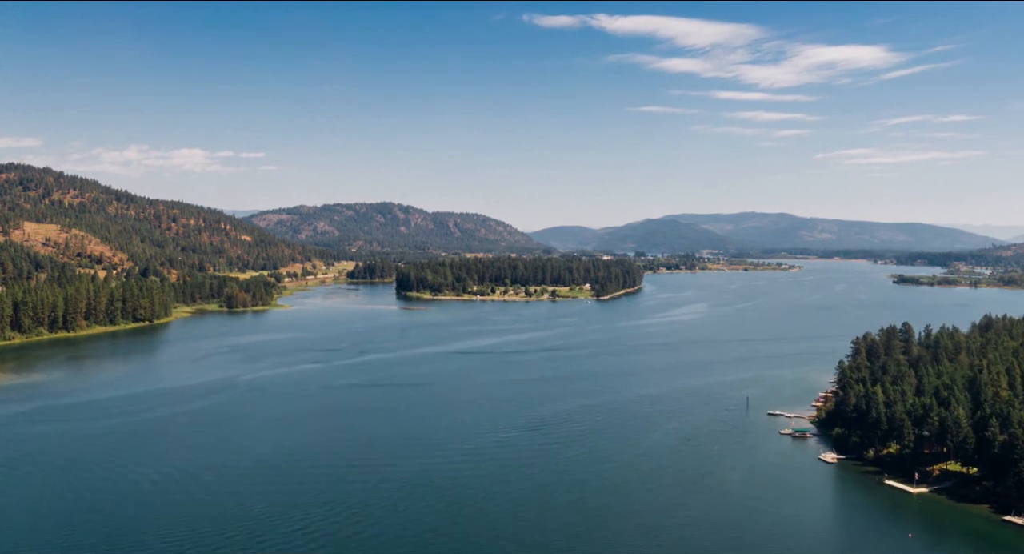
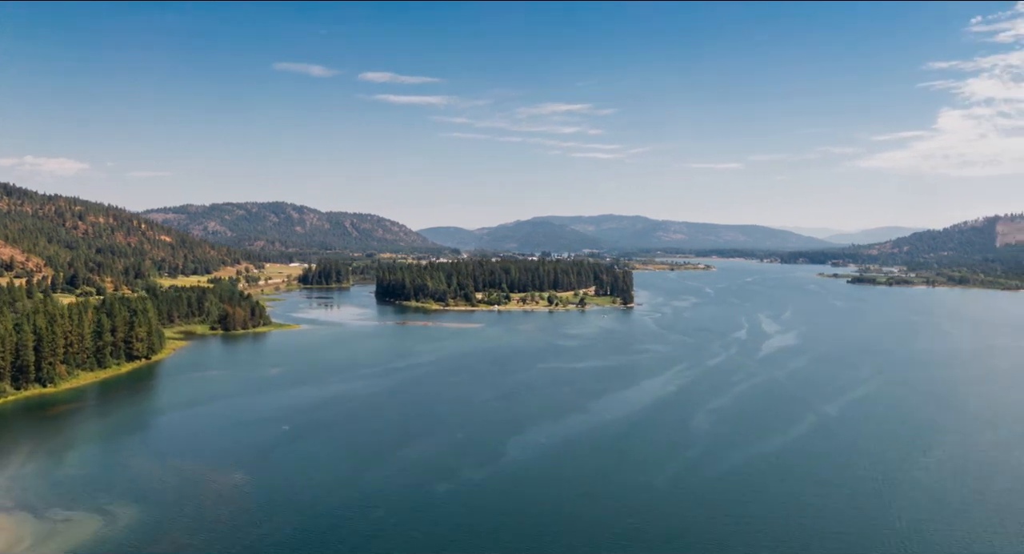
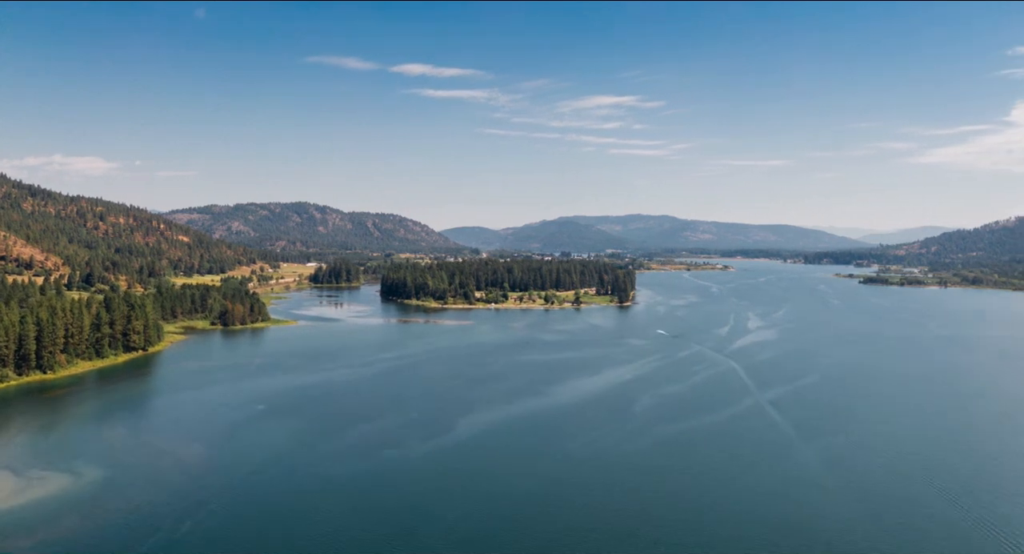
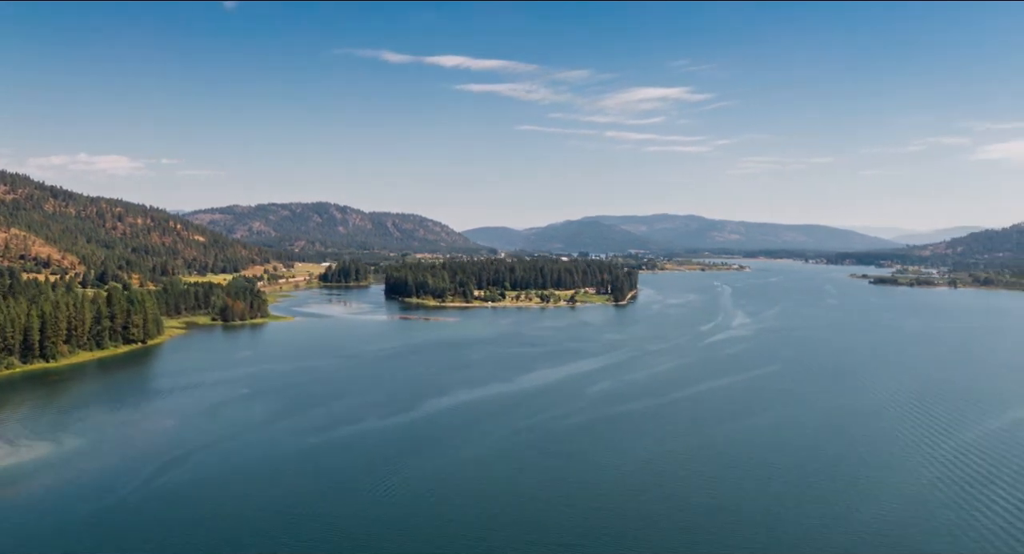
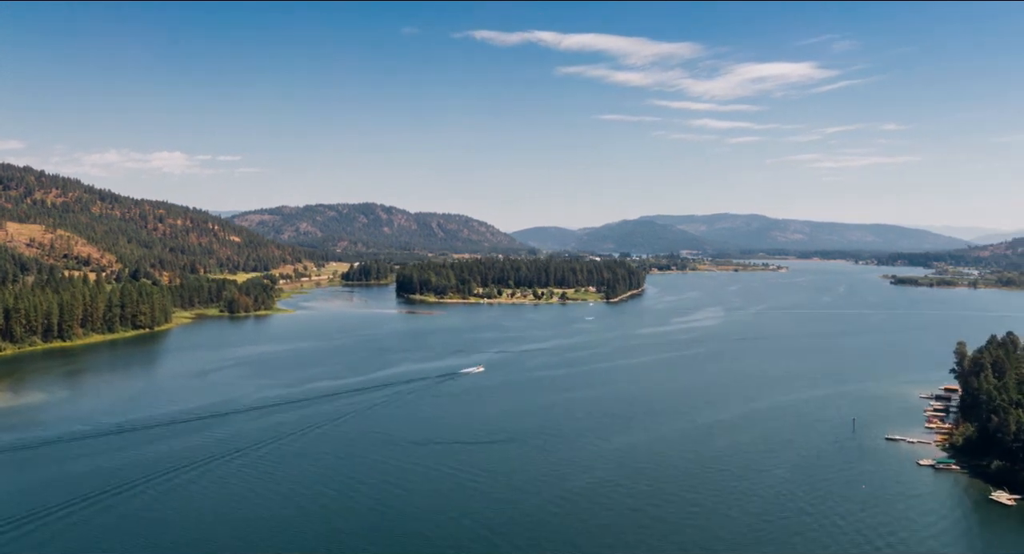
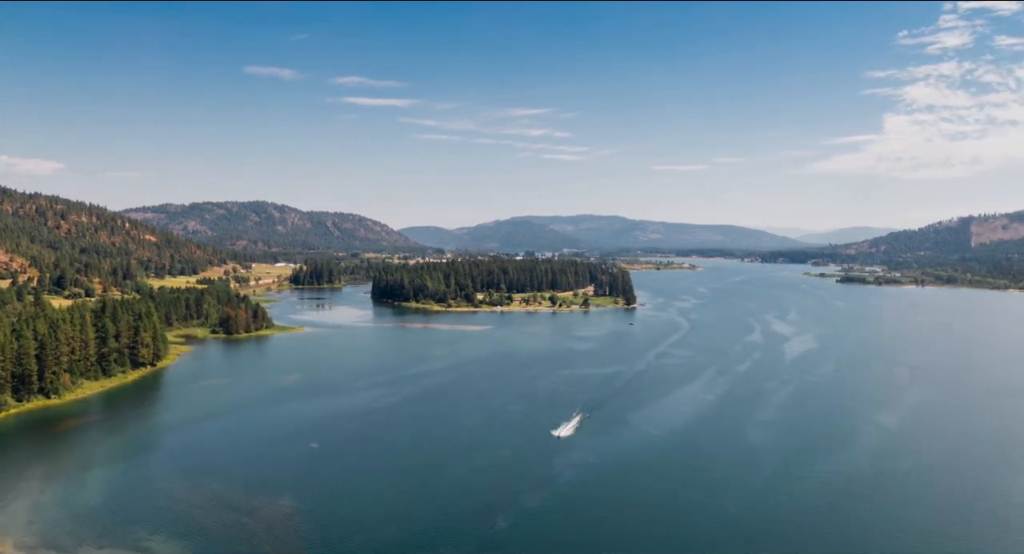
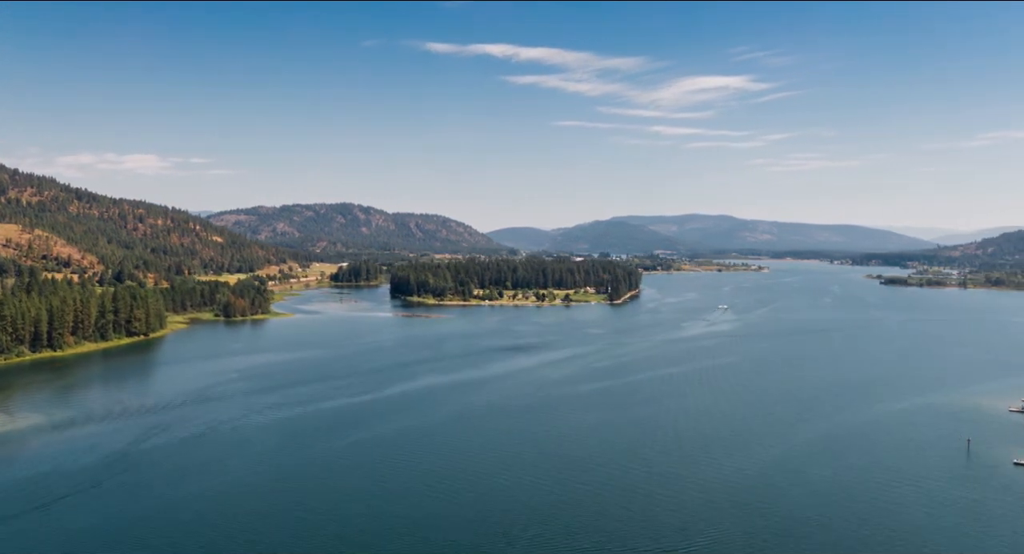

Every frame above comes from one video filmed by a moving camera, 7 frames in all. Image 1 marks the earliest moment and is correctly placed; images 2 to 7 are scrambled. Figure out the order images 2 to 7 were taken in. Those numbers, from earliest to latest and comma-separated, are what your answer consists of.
5, 7, 4, 3, 2, 6
